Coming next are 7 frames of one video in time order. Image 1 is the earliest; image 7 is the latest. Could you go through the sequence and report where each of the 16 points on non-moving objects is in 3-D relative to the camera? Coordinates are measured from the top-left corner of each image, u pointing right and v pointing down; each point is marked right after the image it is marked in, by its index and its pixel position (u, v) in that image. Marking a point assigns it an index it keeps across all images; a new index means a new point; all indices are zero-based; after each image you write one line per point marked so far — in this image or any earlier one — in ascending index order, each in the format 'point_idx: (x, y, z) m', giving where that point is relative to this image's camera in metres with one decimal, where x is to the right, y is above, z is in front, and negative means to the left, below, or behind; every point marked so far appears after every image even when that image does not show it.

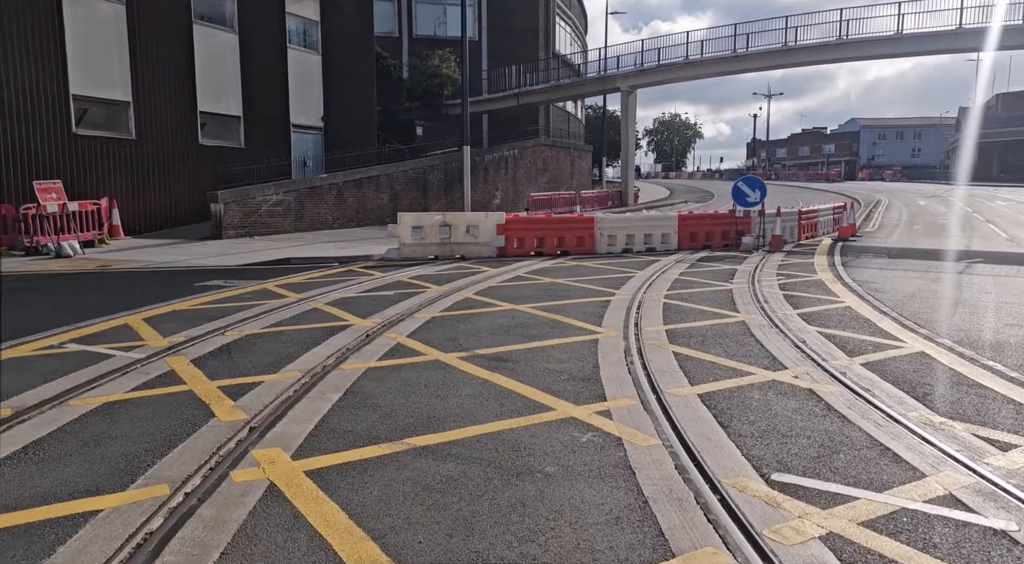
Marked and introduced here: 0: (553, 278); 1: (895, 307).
0: (+0.7, +0.1, +12.1) m
1: (+4.9, -0.3, +8.7) m
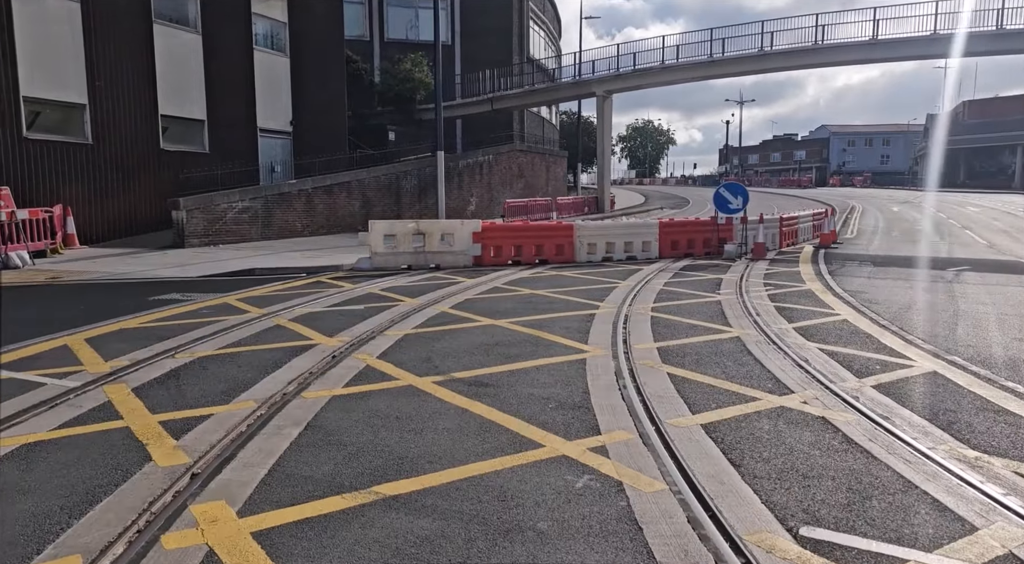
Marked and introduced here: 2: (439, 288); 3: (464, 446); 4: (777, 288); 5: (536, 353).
0: (+0.3, -0.1, +11.6) m
1: (+4.6, -0.5, +8.3) m
2: (-1.2, -0.1, +11.7) m
3: (-0.3, -1.1, +4.5) m
4: (+4.3, -0.1, +11.1) m
5: (+0.2, -0.7, +7.0) m
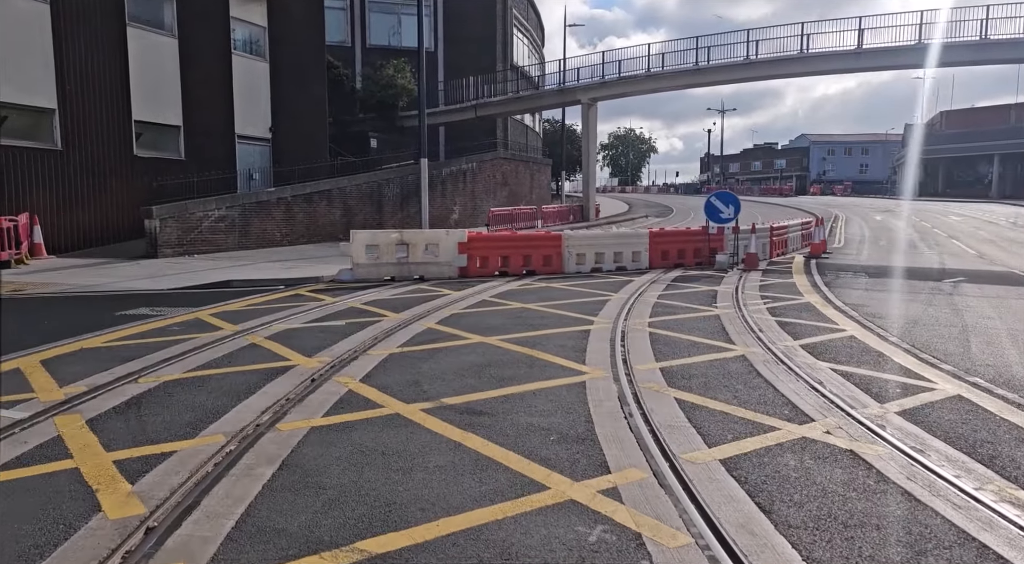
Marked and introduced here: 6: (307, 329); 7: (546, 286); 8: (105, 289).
0: (+0.2, -0.3, +11.1) m
1: (+4.5, -0.6, +8.0) m
2: (-1.4, -0.3, +11.2) m
3: (-0.3, -1.2, +4.0) m
4: (+4.1, -0.3, +10.8) m
5: (+0.2, -0.9, +6.5) m
6: (-2.6, -0.6, +8.7) m
7: (+0.6, -0.1, +13.0) m
8: (-7.7, -0.1, +13.1) m
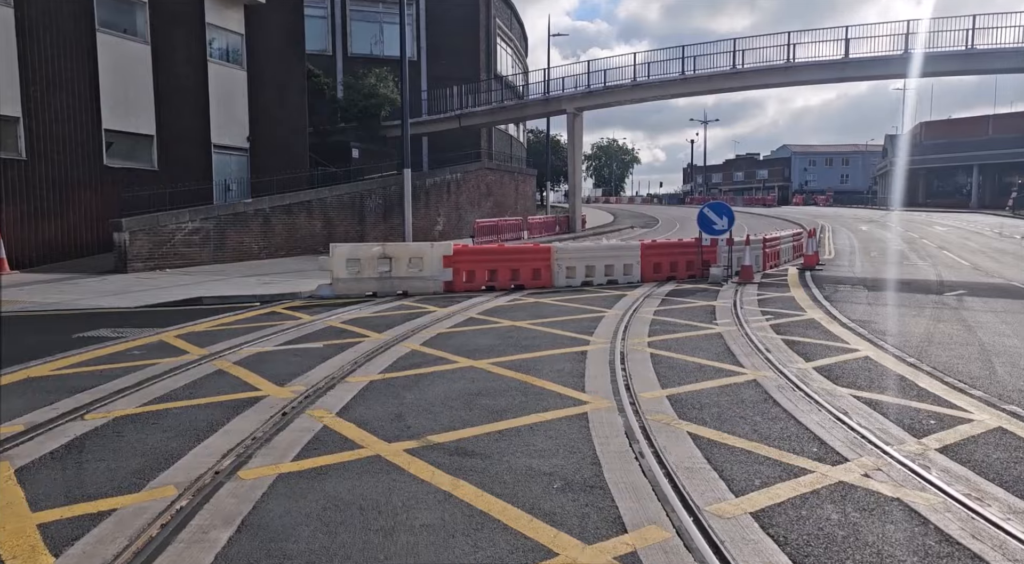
0: (0.0, -0.6, +10.5) m
1: (+4.4, -0.8, +7.5) m
2: (-1.6, -0.6, +10.6) m
3: (-0.3, -1.4, +3.4) m
4: (+4.0, -0.5, +10.3) m
5: (+0.1, -1.1, +5.9) m
6: (-2.7, -0.8, +8.0) m
7: (+0.4, -0.4, +12.4) m
8: (-8.0, -0.5, +12.3) m
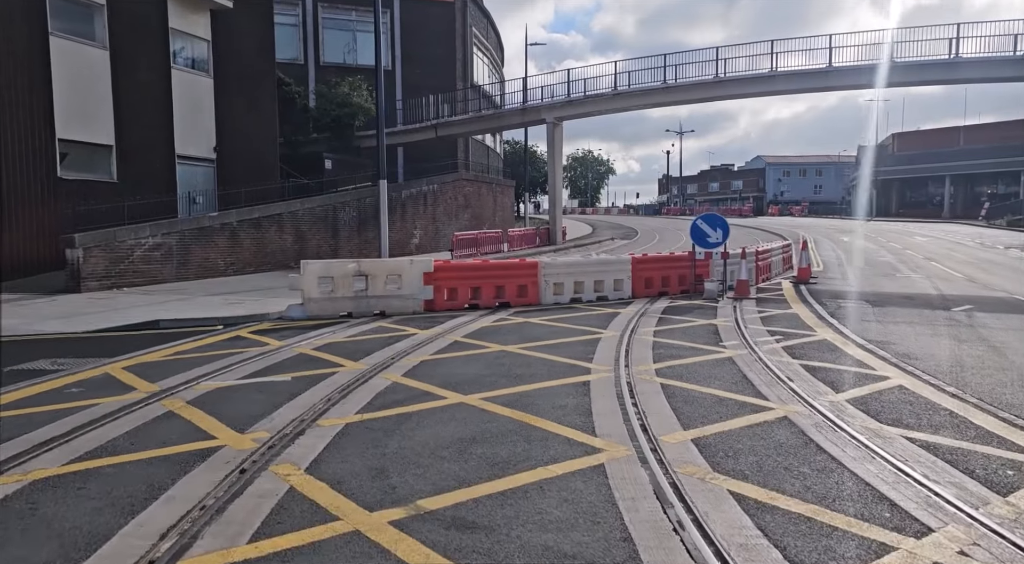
0: (-0.2, -0.9, +9.6) m
1: (+4.4, -1.0, +6.7) m
2: (-1.7, -0.9, +9.6) m
3: (-0.2, -1.5, +2.5) m
4: (+3.8, -0.8, +9.5) m
5: (+0.1, -1.3, +5.0) m
6: (-2.8, -1.1, +7.1) m
7: (+0.2, -0.7, +11.5) m
8: (-8.2, -0.8, +11.1) m
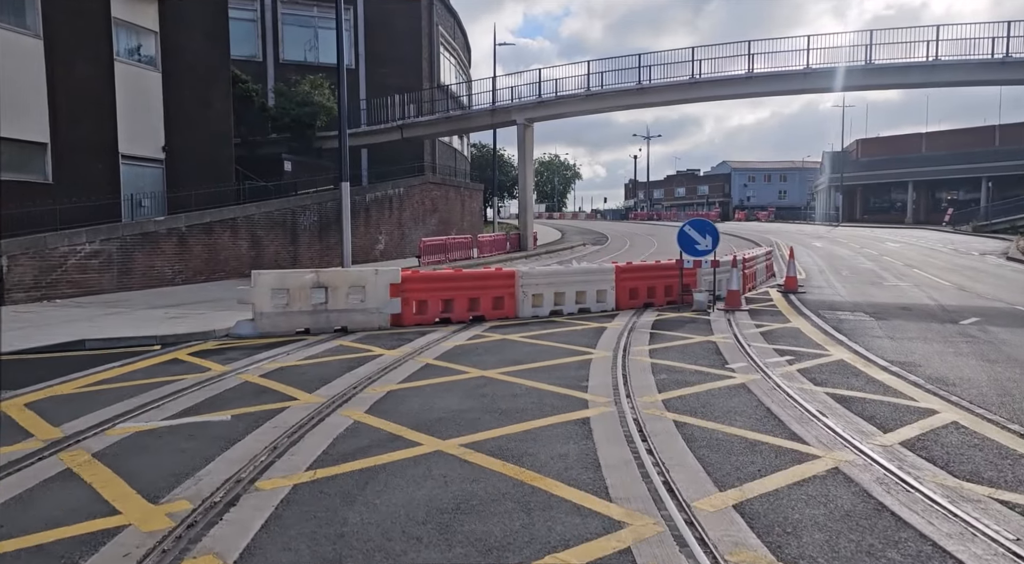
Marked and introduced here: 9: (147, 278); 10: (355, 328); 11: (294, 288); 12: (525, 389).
0: (-0.4, -1.0, +8.4) m
1: (+4.3, -1.2, +5.8) m
2: (-2.0, -1.1, +8.4) m
3: (-0.1, -1.7, +1.3) m
4: (+3.6, -0.9, +8.5) m
5: (+0.1, -1.4, +3.9) m
6: (-2.9, -1.3, +5.7) m
7: (-0.1, -0.9, +10.4) m
8: (-8.5, -1.0, +9.5) m
9: (-9.5, +0.1, +17.9) m
10: (-2.6, -0.8, +11.4) m
11: (-3.5, -0.1, +11.1) m
12: (+0.1, -1.1, +7.2) m
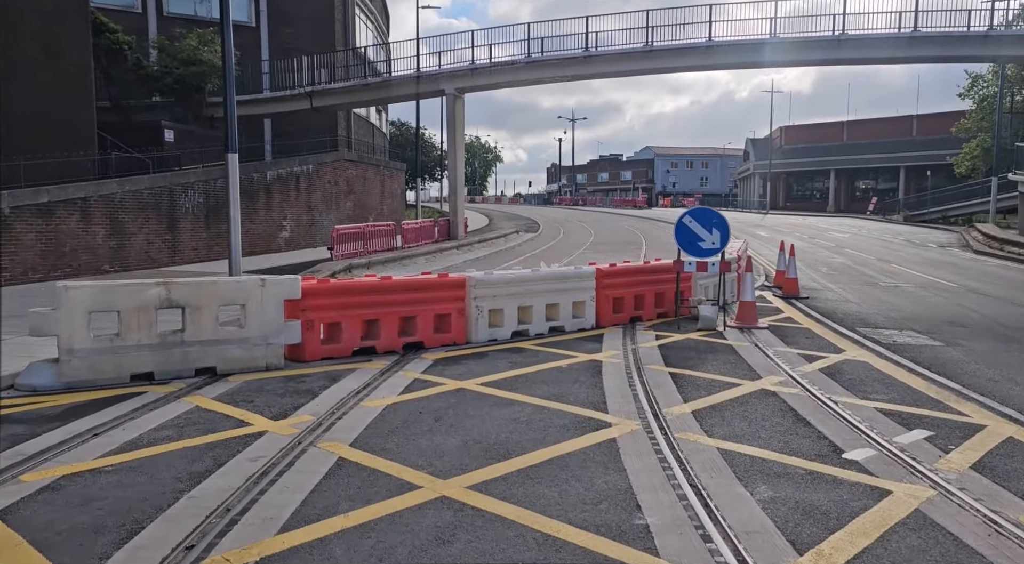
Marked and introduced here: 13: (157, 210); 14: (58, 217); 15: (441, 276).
0: (-0.6, -1.3, +4.8) m
1: (+4.4, -1.5, +2.8) m
2: (-2.1, -1.3, +4.6) m
3: (+0.6, -2.1, -2.2) m
4: (+3.4, -1.2, +5.4) m
5: (+0.5, -1.8, +0.3) m
6: (-2.7, -1.6, +1.9) m
7: (-0.5, -1.1, +6.8) m
8: (-8.7, -1.3, +4.9) m
9: (-10.7, +0.1, +13.1) m
10: (-3.1, -1.0, +7.5) m
11: (-4.0, -0.3, +7.0) m
12: (+0.1, -1.4, +3.6) m
13: (-9.4, +1.9, +18.2) m
14: (-10.2, +1.4, +15.4) m
15: (-0.9, +0.1, +8.7) m
